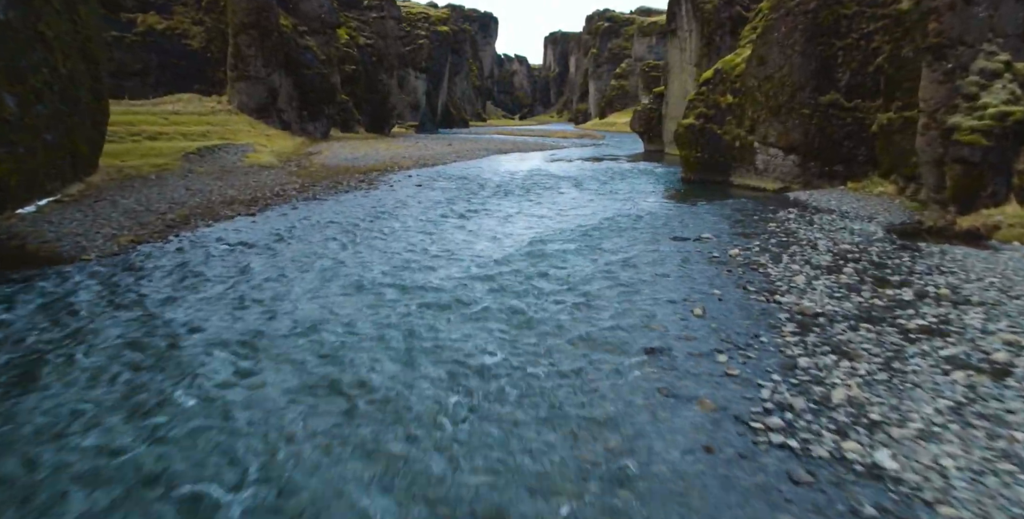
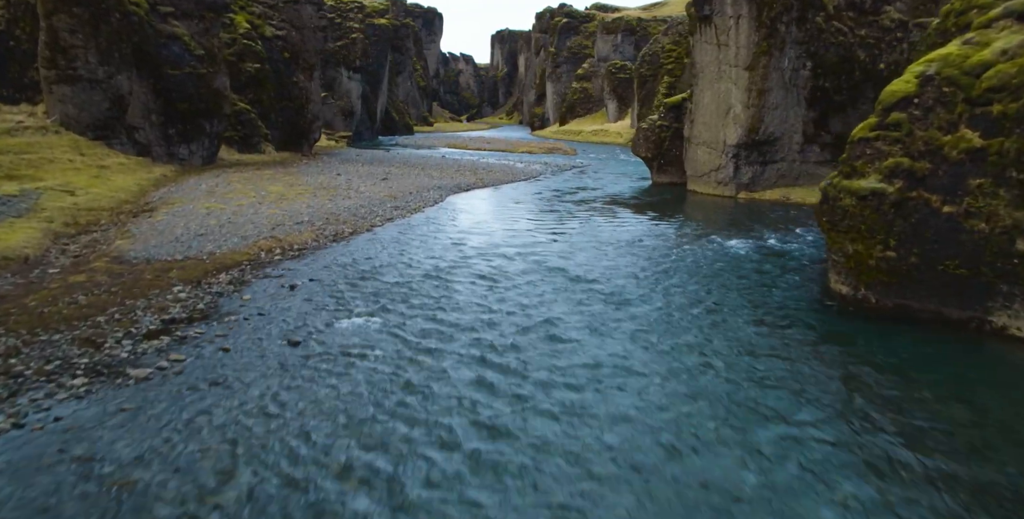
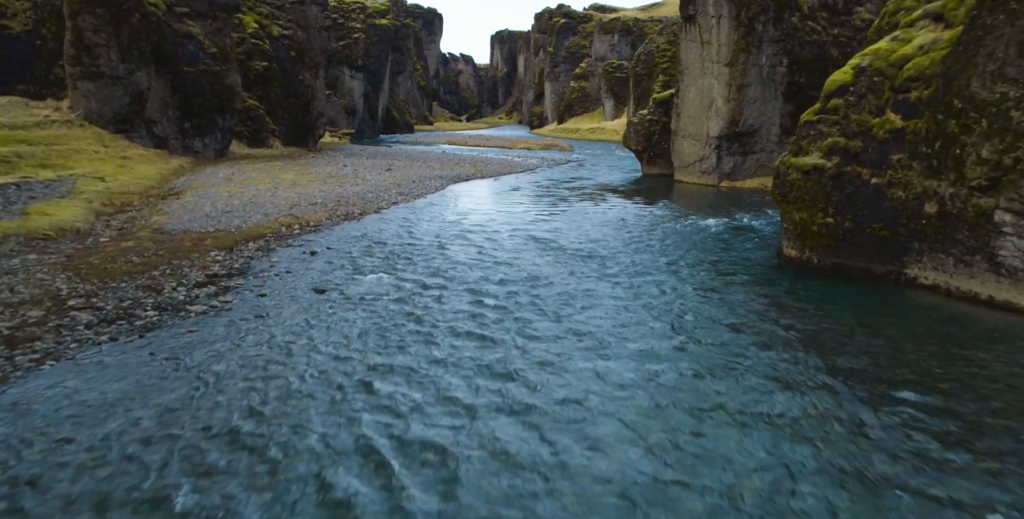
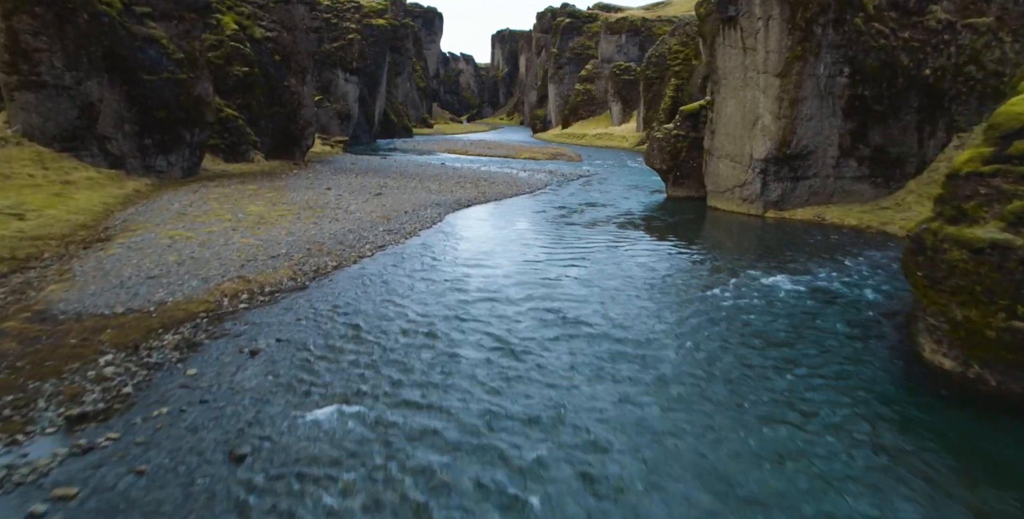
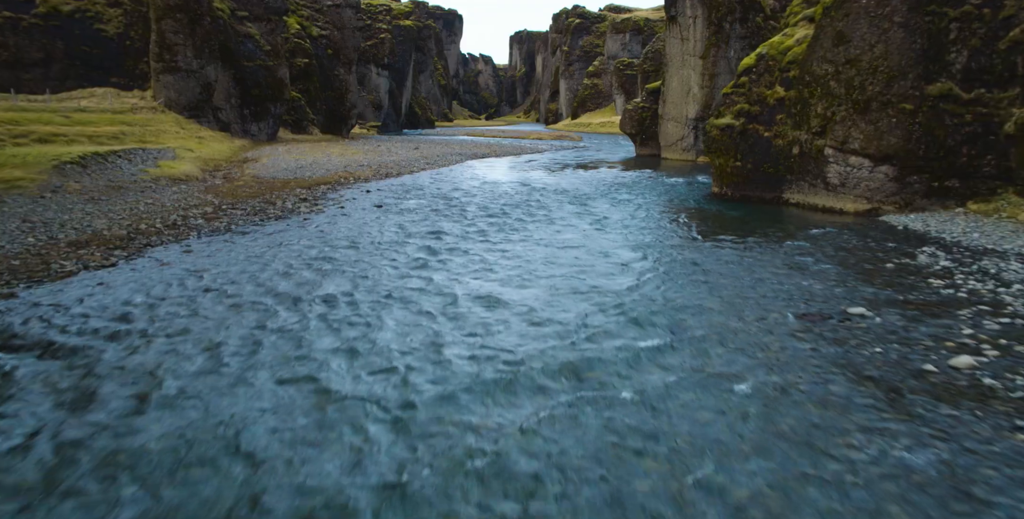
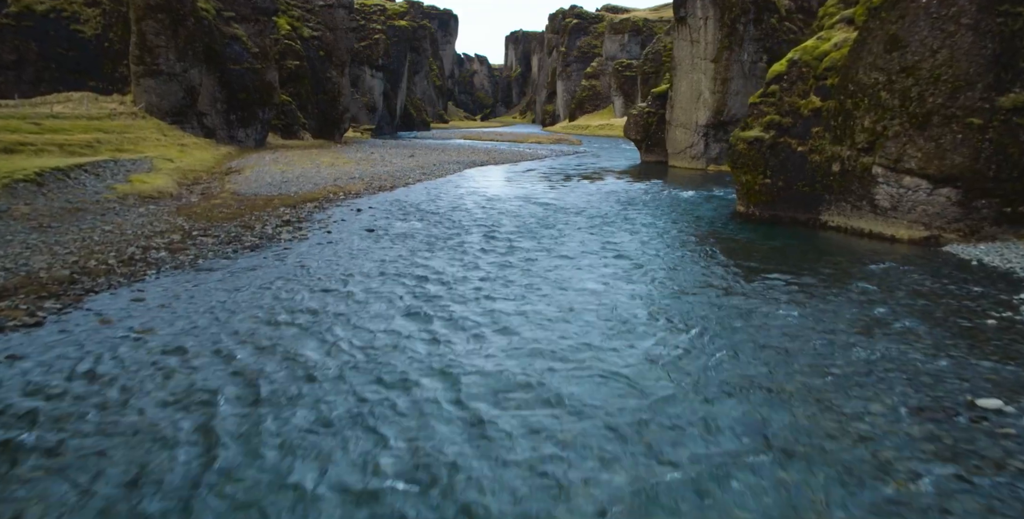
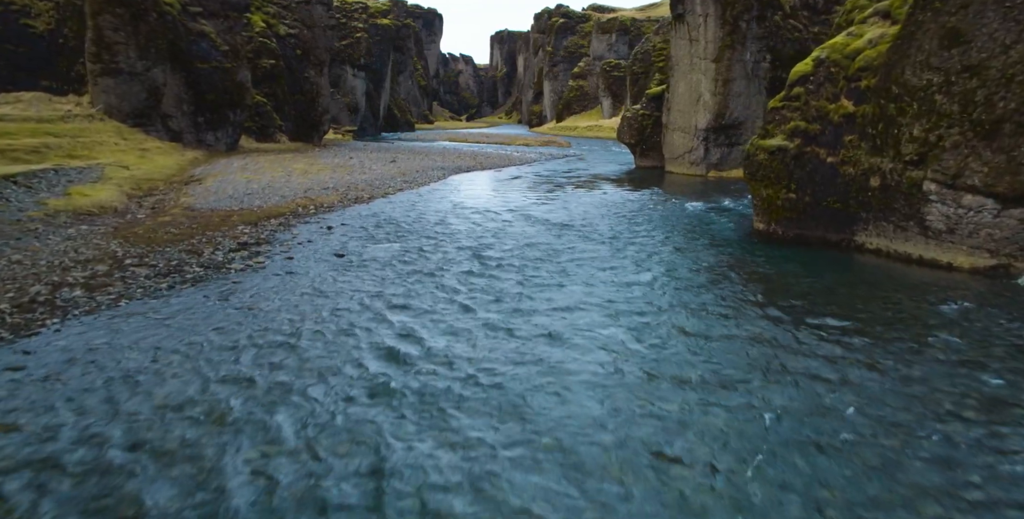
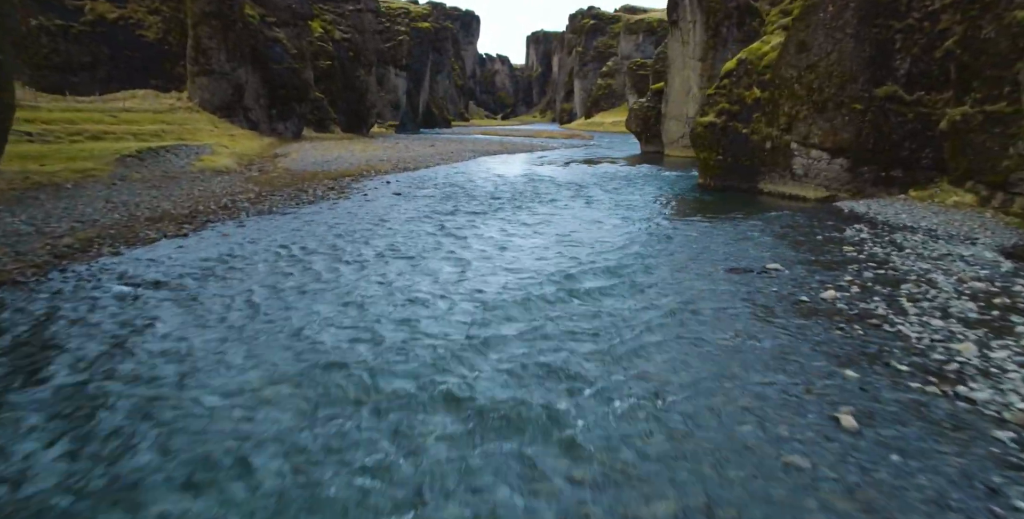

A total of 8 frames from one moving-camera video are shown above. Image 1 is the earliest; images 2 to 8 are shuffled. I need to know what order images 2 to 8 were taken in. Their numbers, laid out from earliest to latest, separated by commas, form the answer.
8, 5, 6, 7, 3, 2, 4
